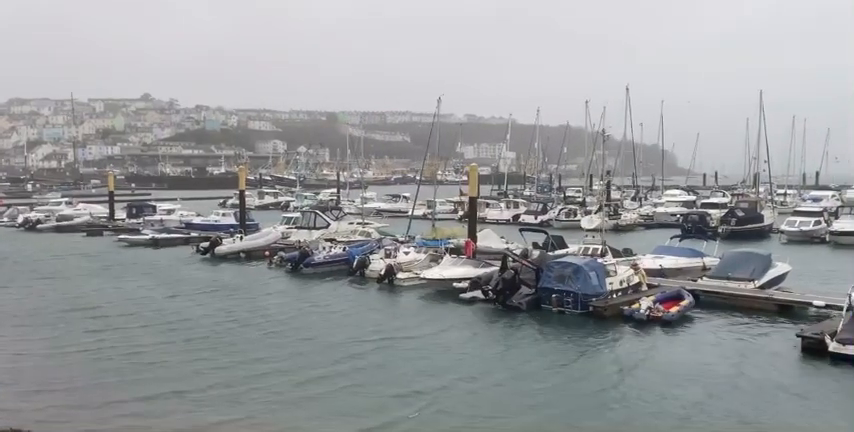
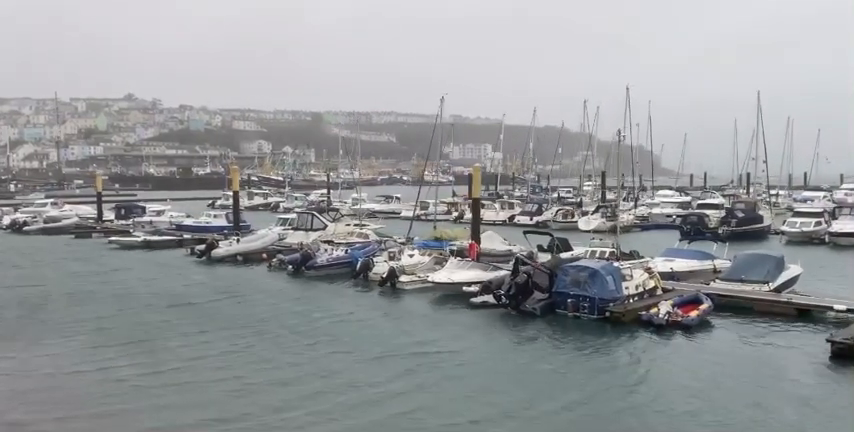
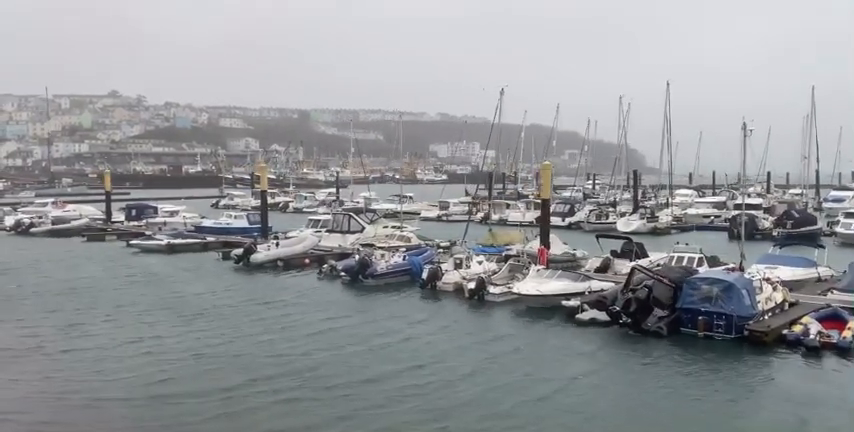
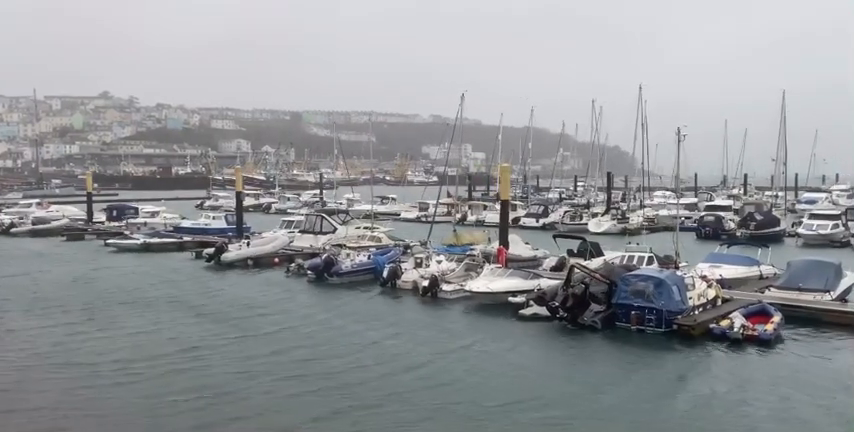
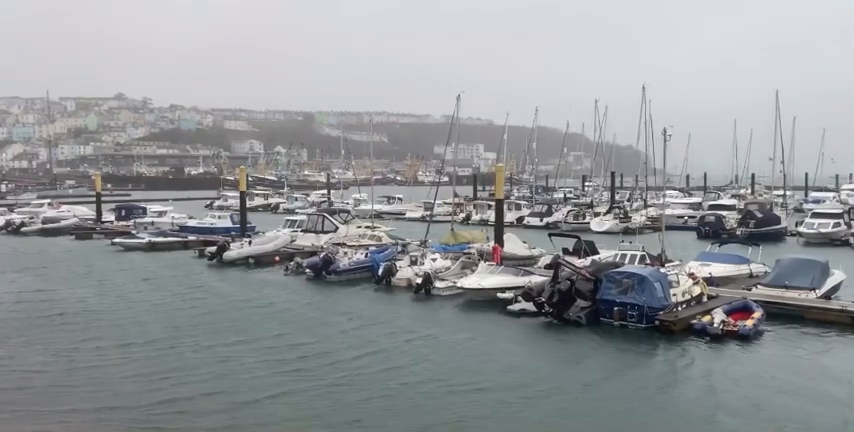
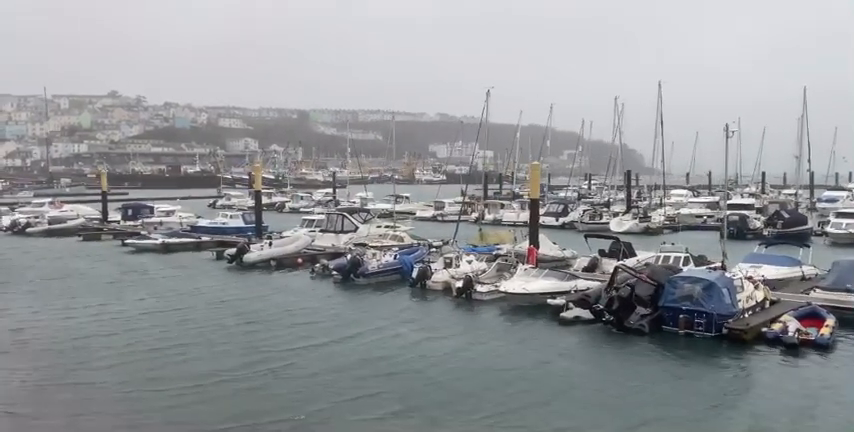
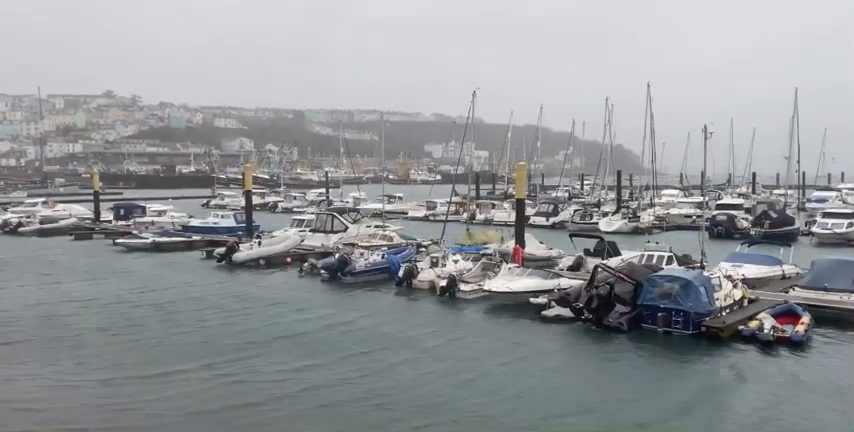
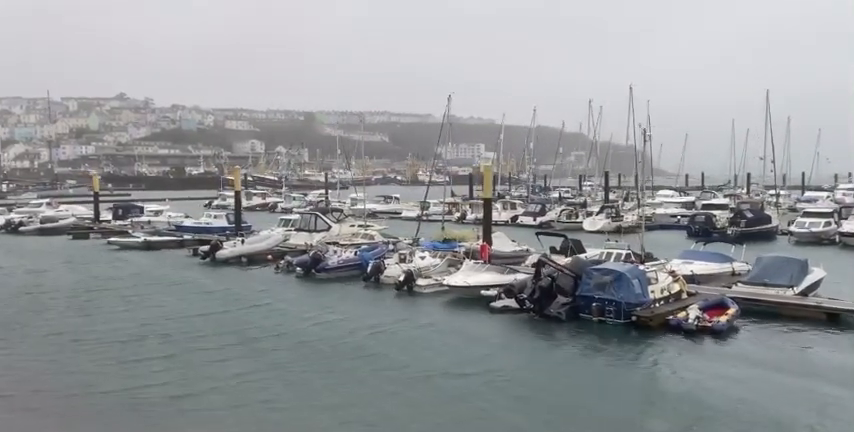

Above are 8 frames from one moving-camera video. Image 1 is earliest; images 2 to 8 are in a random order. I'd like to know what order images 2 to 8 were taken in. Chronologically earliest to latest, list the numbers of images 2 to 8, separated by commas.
2, 8, 5, 4, 7, 6, 3
